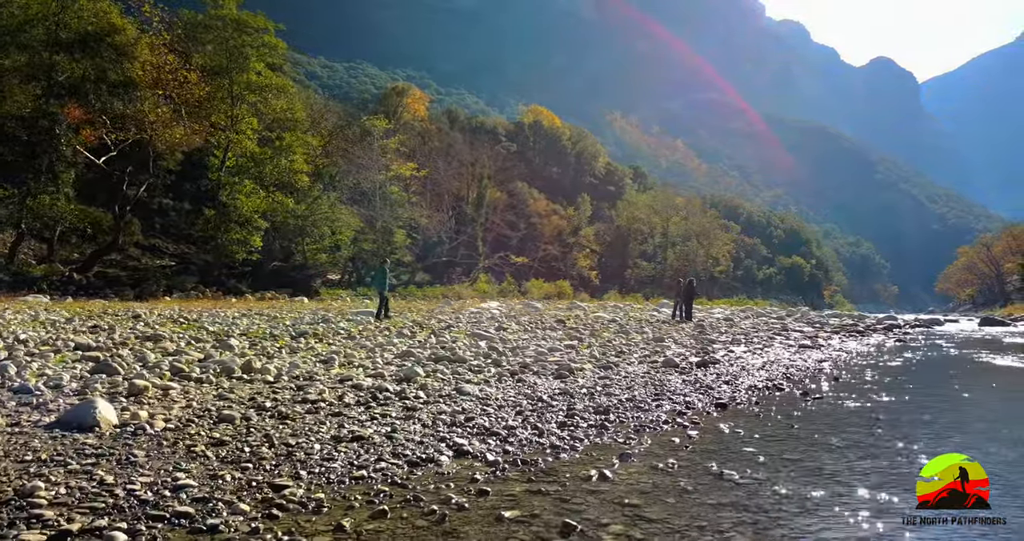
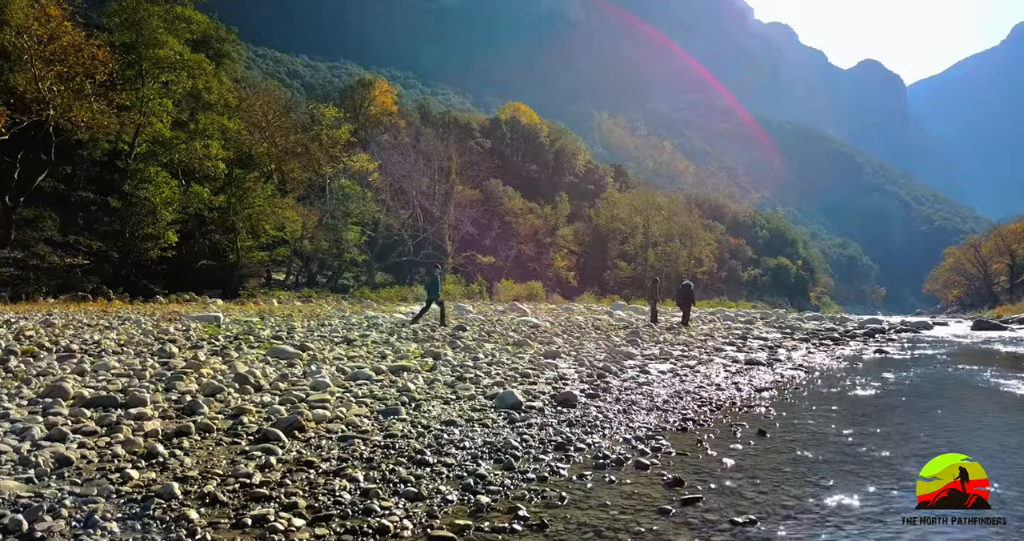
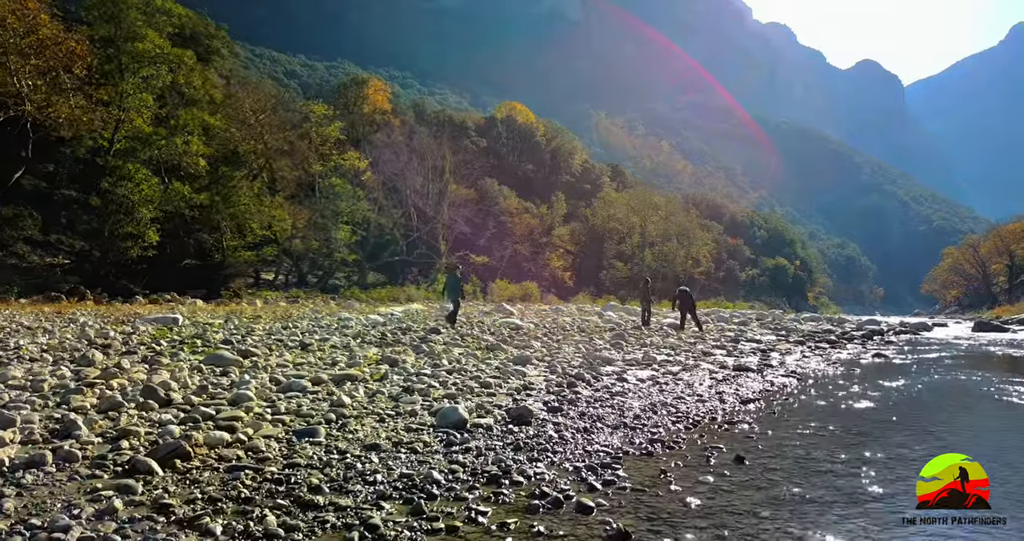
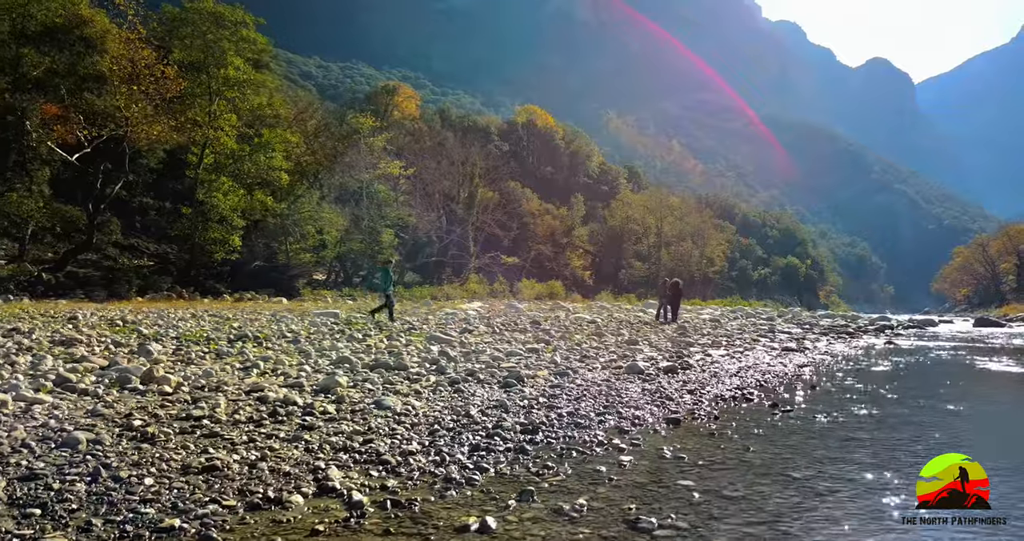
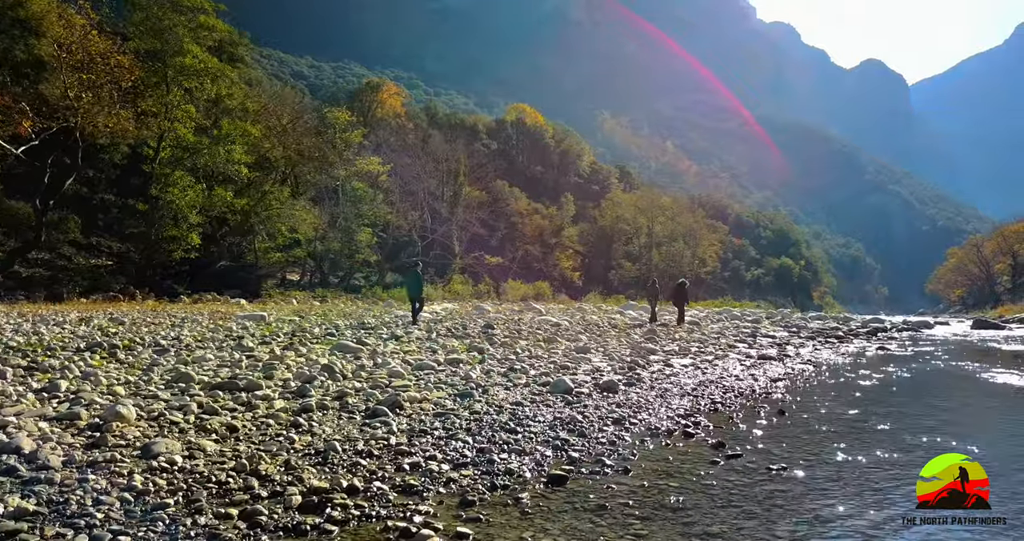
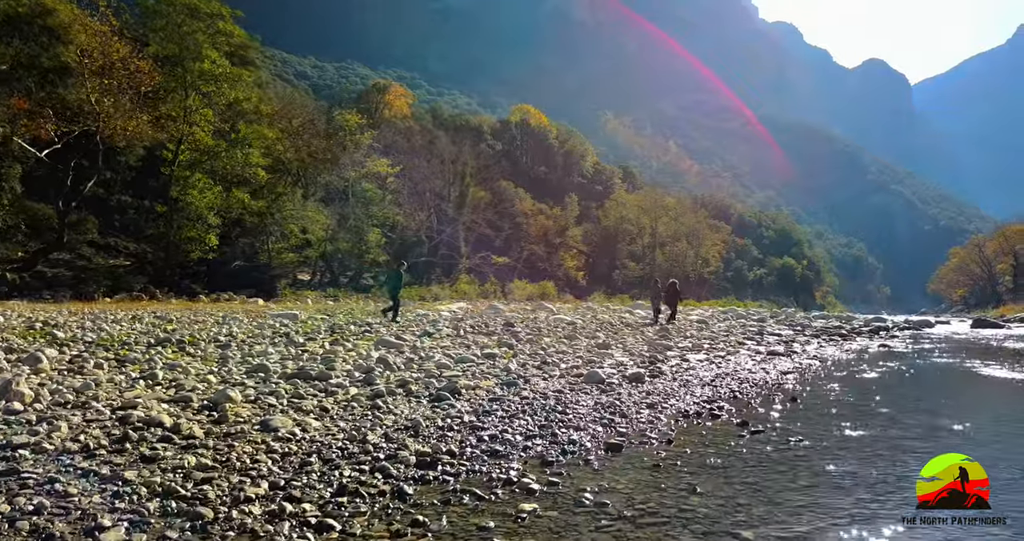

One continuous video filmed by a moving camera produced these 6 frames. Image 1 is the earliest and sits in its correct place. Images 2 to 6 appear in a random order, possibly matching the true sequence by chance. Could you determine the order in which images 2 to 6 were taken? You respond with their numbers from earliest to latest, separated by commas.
4, 6, 5, 2, 3
